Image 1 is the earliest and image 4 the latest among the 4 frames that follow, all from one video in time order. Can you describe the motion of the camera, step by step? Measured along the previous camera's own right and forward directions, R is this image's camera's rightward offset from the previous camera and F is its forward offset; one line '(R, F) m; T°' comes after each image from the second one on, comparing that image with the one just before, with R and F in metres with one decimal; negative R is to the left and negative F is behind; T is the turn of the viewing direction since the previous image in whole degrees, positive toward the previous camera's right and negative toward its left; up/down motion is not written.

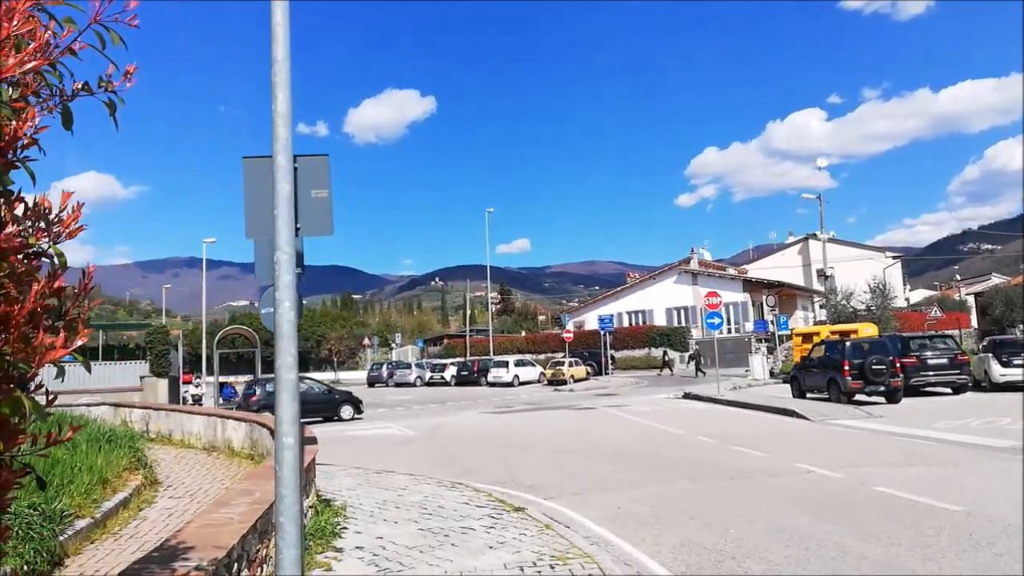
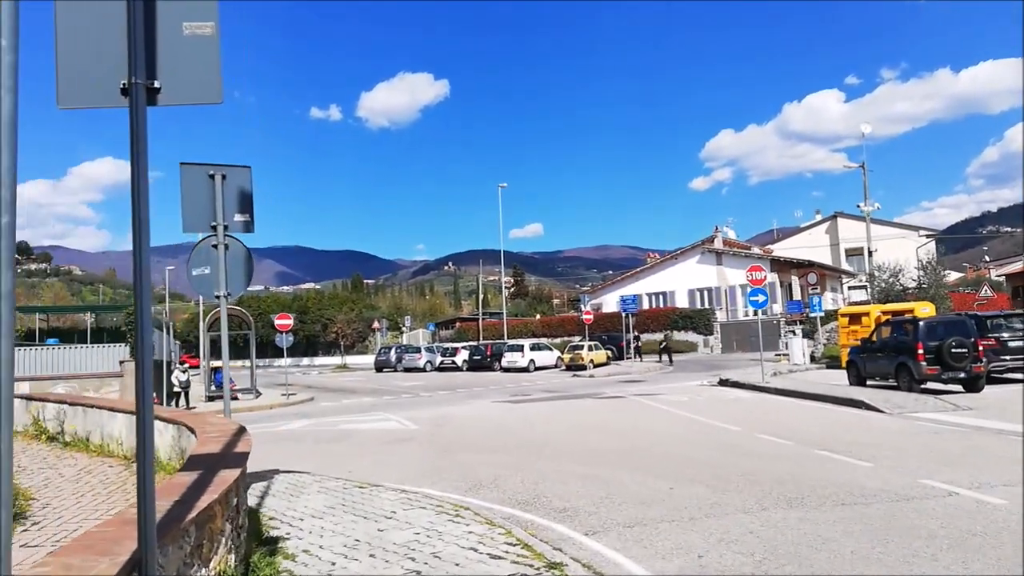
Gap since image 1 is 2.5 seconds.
(-0.1, +2.8) m; -1°
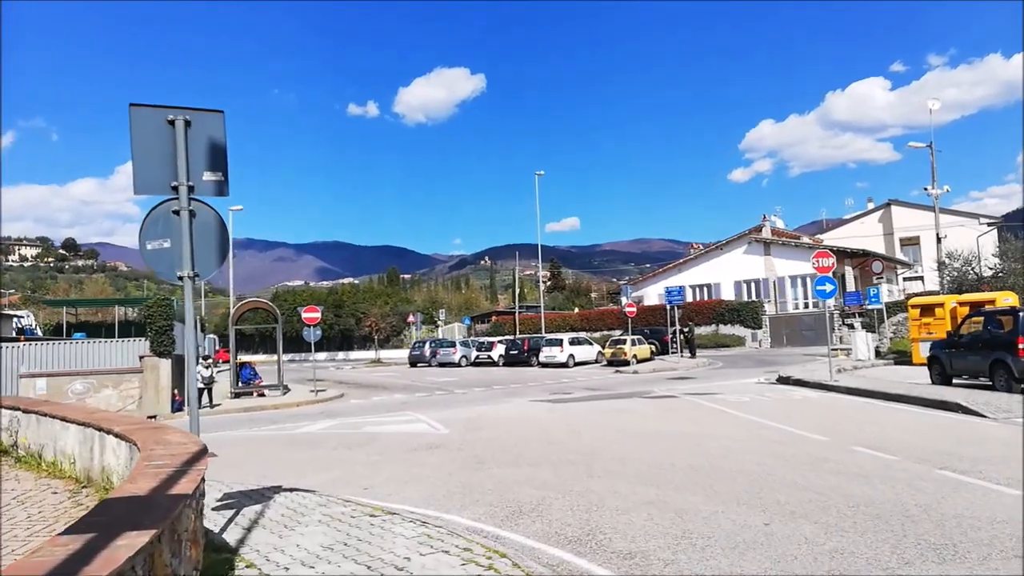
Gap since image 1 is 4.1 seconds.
(-0.1, +1.8) m; -3°
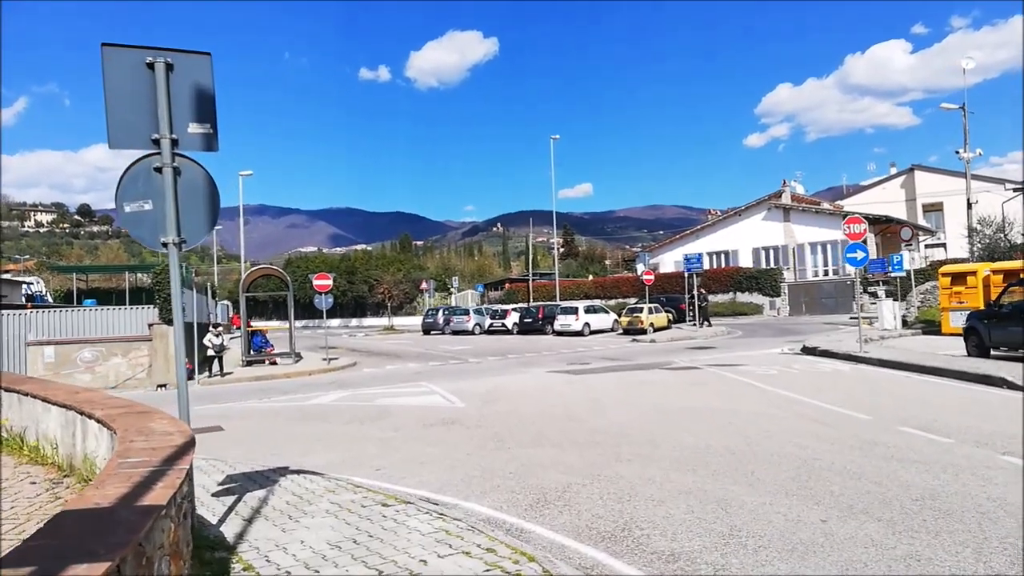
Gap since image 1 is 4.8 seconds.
(-0.1, +0.7) m; -1°
